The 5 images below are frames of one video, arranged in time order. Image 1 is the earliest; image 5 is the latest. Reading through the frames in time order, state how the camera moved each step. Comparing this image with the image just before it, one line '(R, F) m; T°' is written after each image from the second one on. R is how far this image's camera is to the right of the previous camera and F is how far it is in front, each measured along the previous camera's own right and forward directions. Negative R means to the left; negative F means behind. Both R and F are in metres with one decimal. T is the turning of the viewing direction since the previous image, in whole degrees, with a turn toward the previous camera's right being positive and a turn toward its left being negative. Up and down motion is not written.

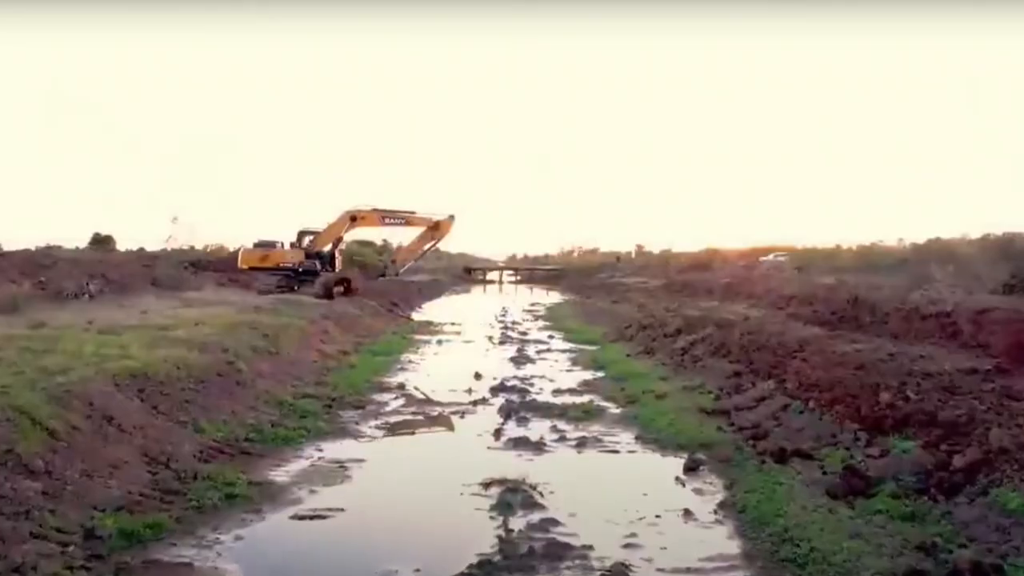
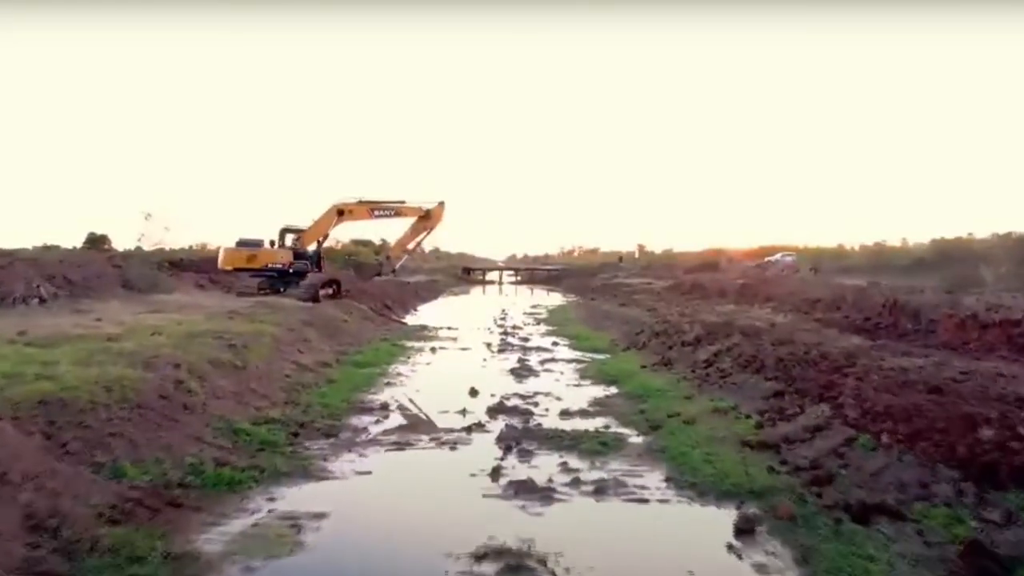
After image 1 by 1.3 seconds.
(0.0, +2.9) m; 0°
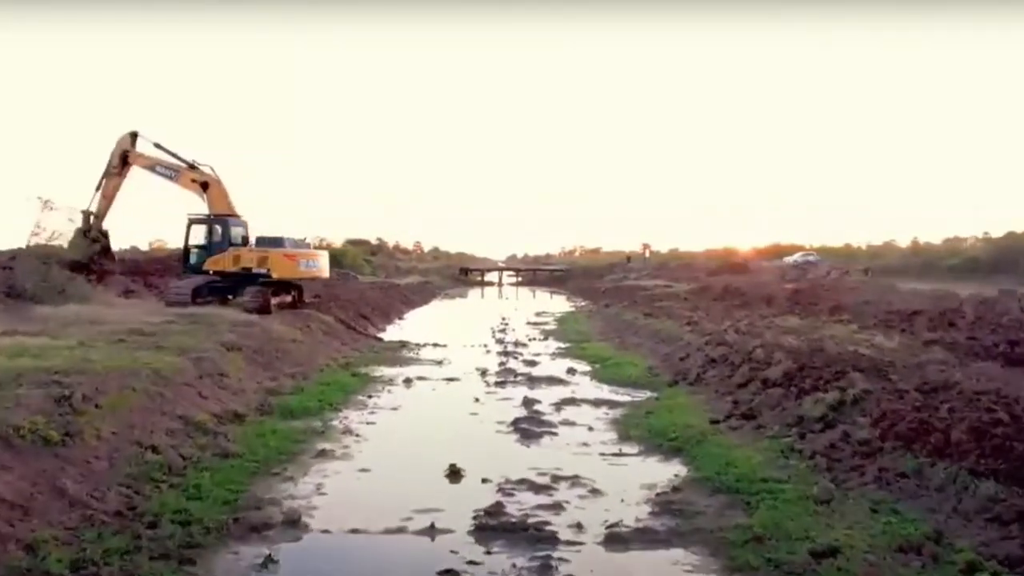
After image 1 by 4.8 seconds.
(-0.1, +7.9) m; 0°
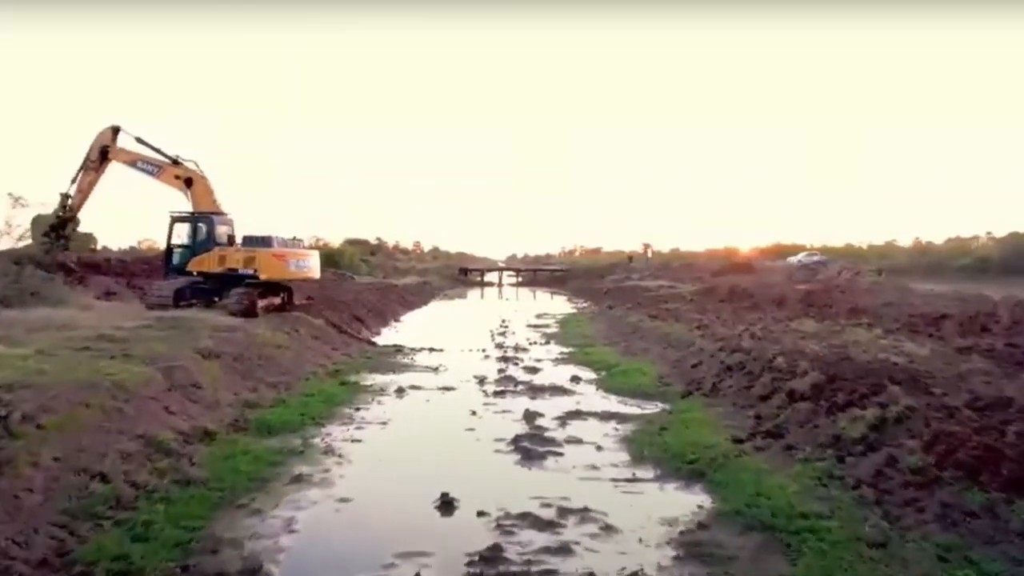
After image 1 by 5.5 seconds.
(0.0, +1.6) m; 0°
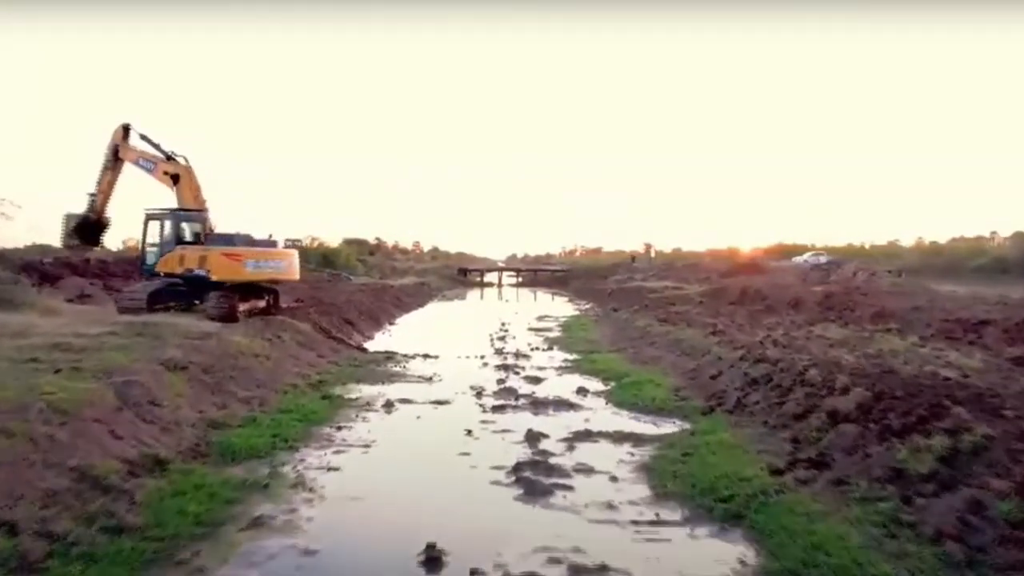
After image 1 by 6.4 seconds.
(0.0, +2.0) m; 0°
